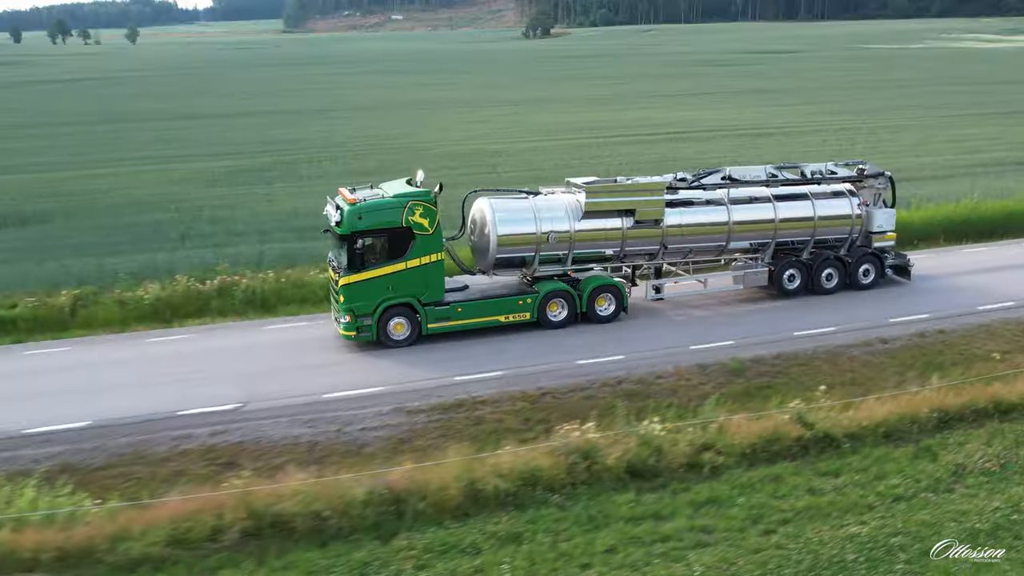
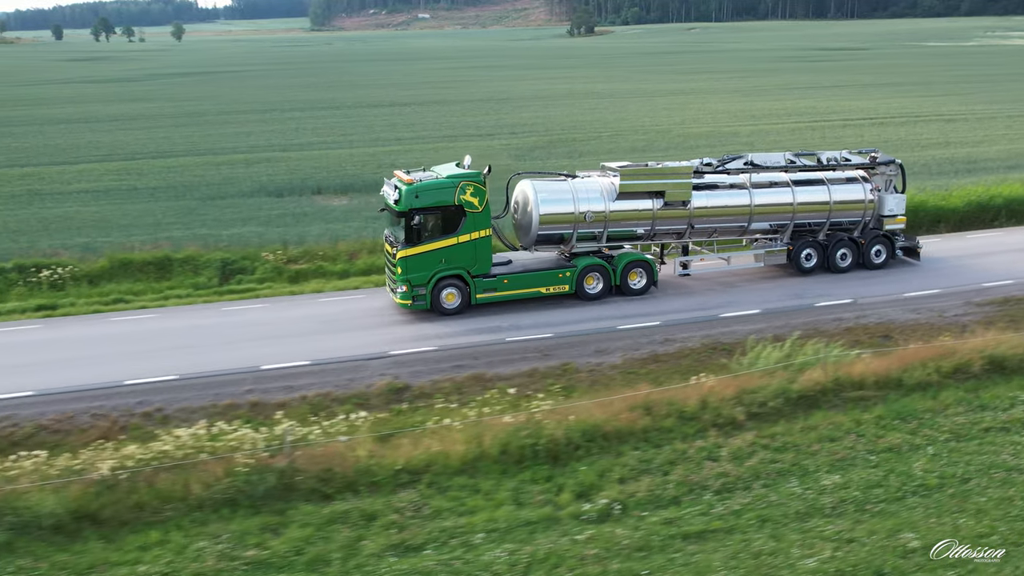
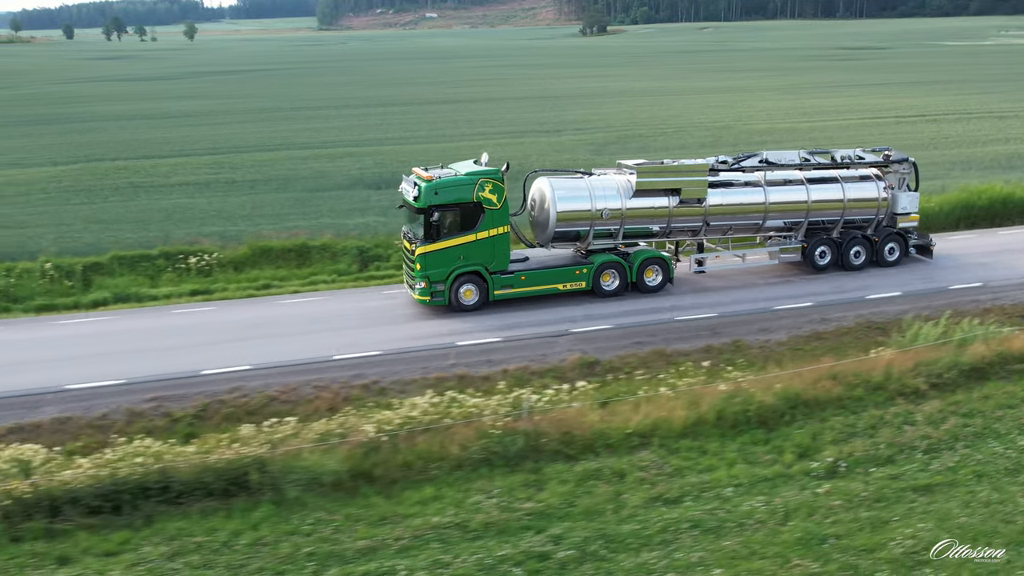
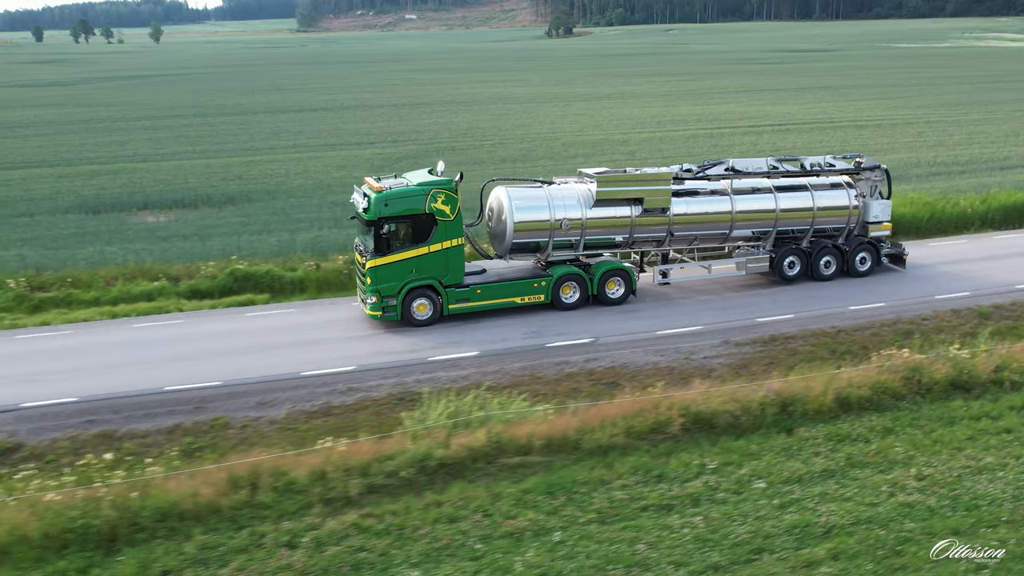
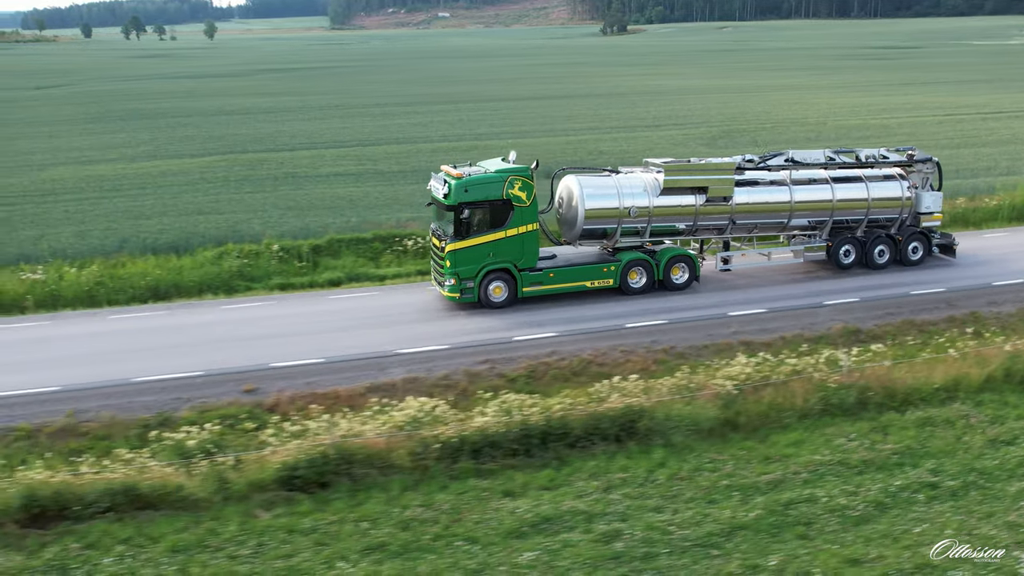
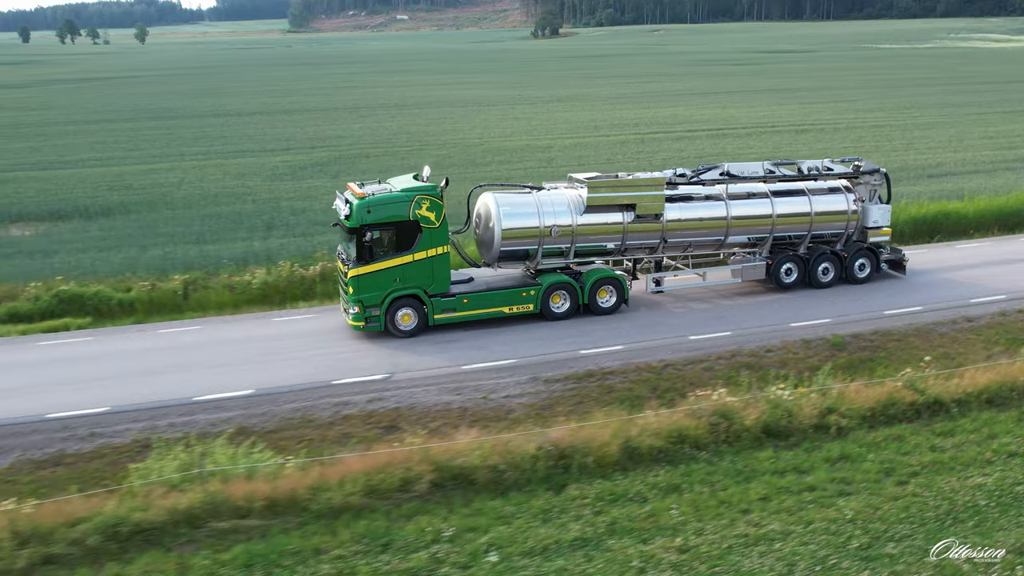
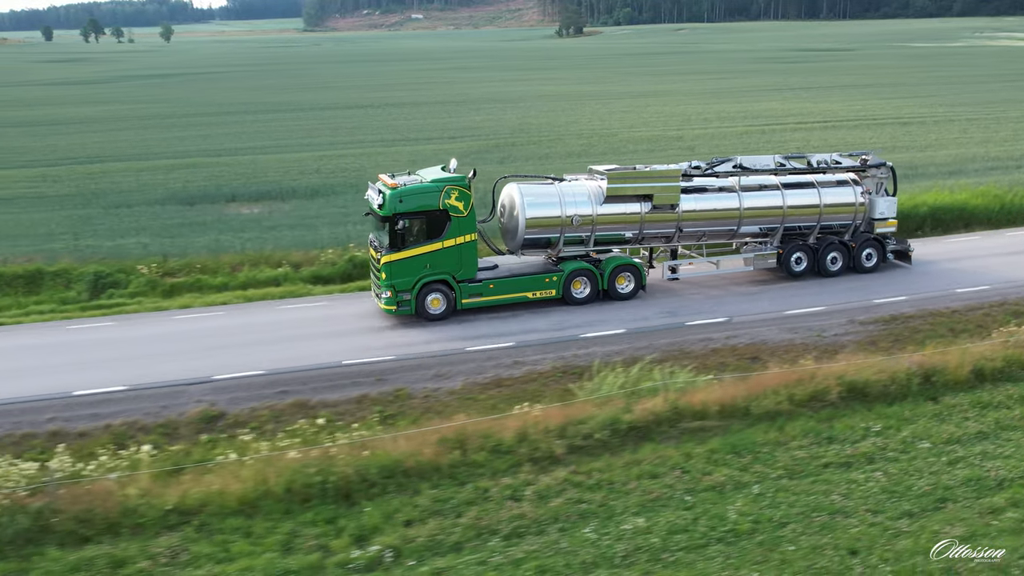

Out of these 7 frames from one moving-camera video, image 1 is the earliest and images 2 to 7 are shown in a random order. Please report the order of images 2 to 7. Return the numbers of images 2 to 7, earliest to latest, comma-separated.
6, 4, 7, 2, 3, 5
